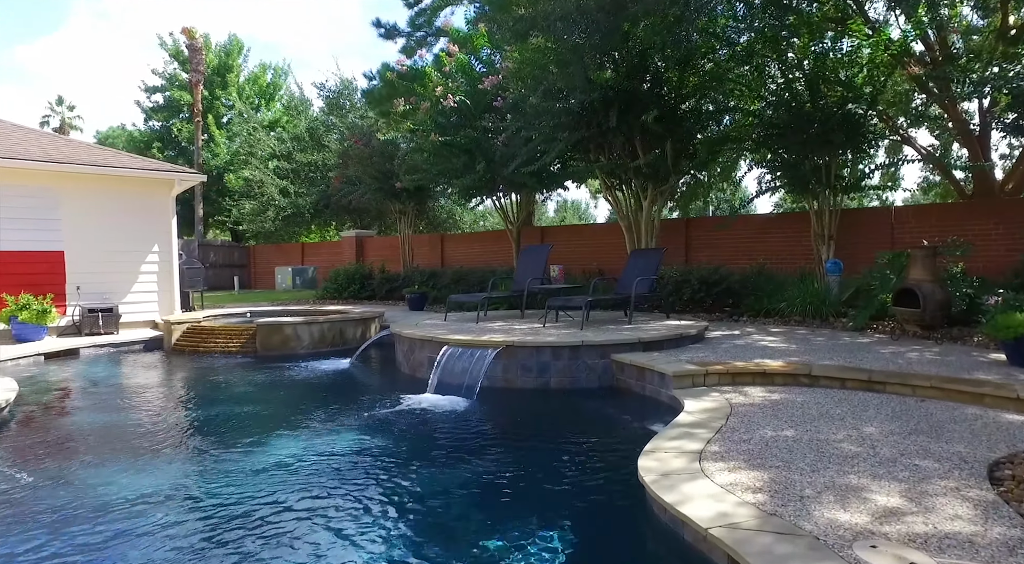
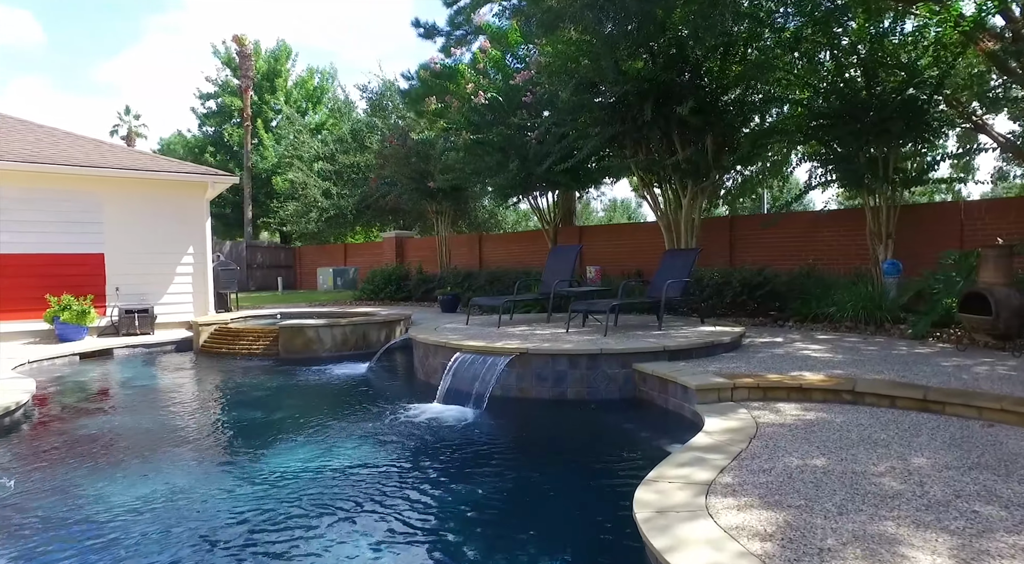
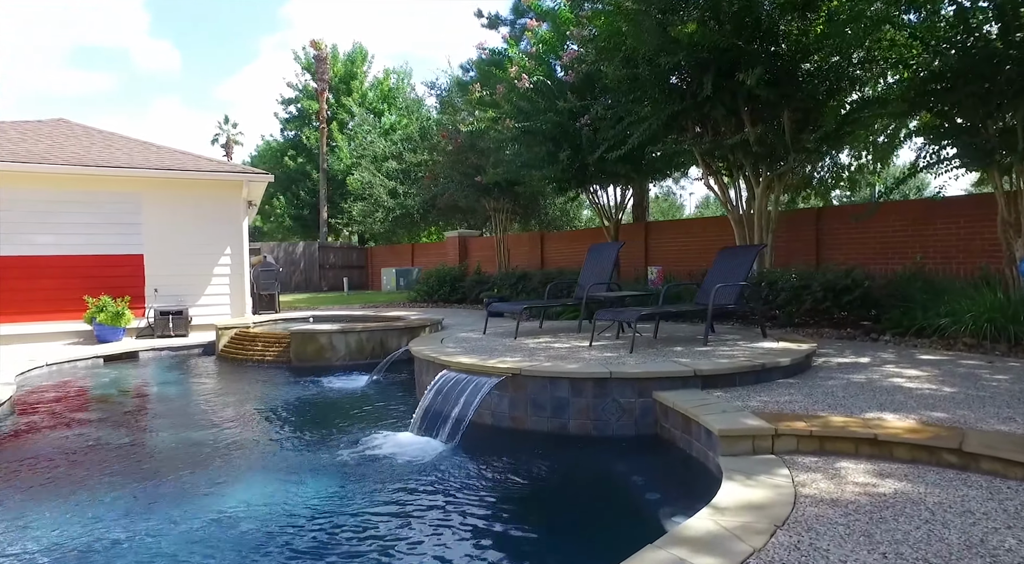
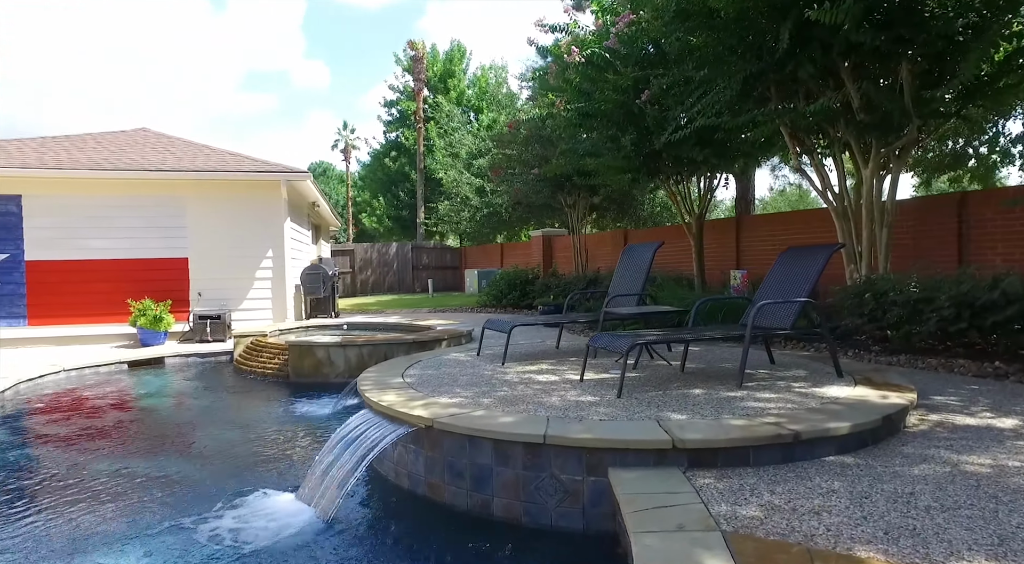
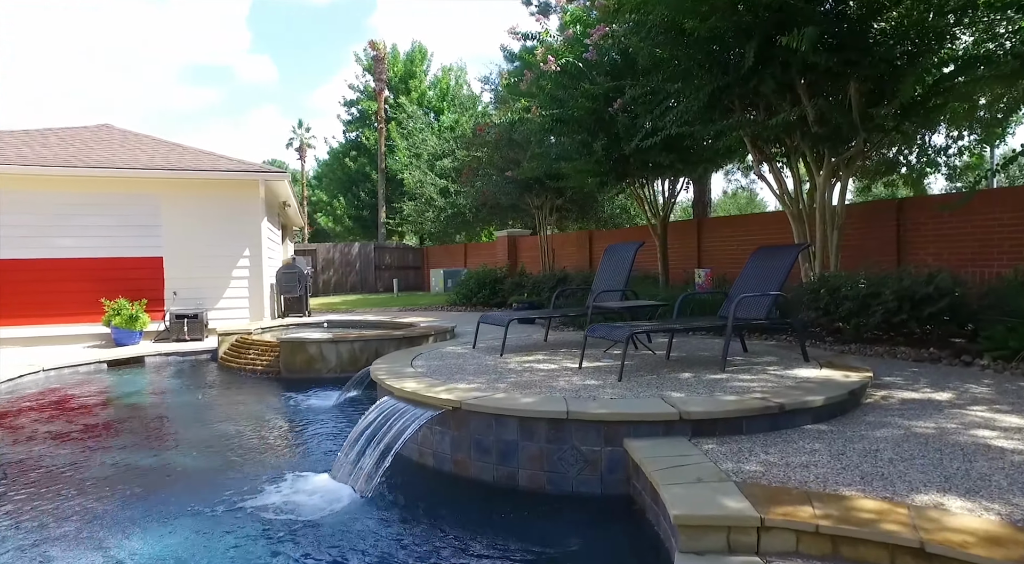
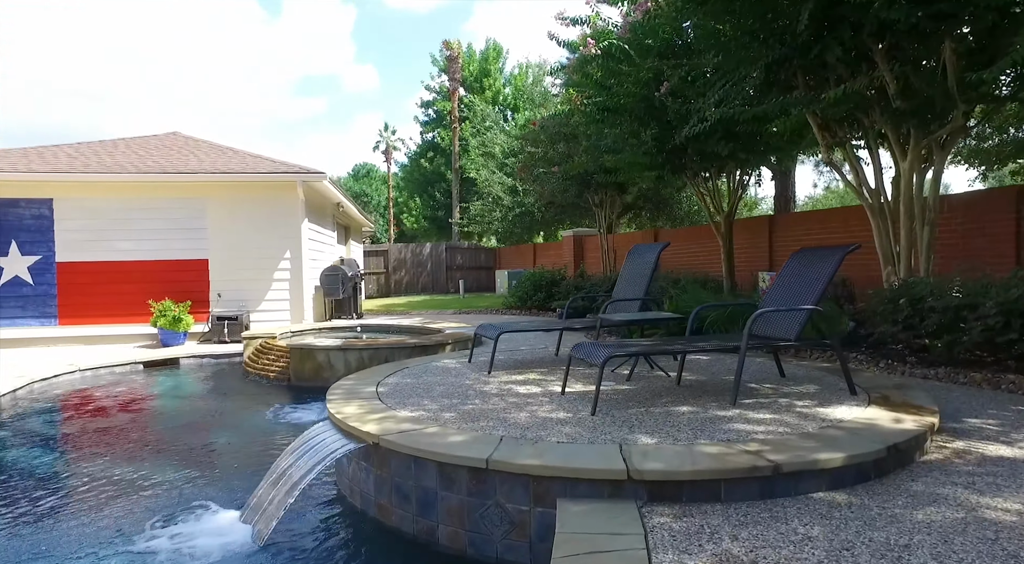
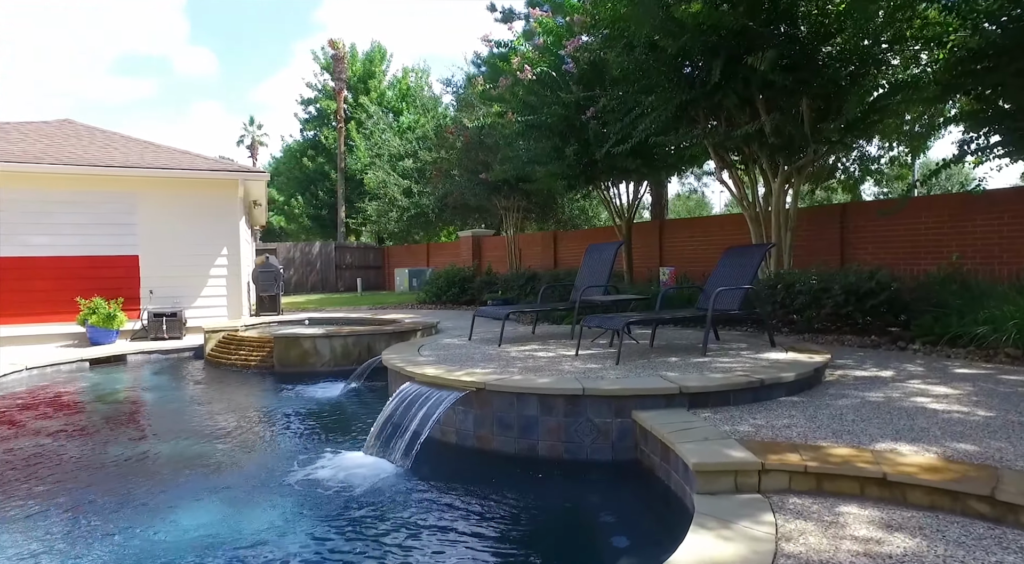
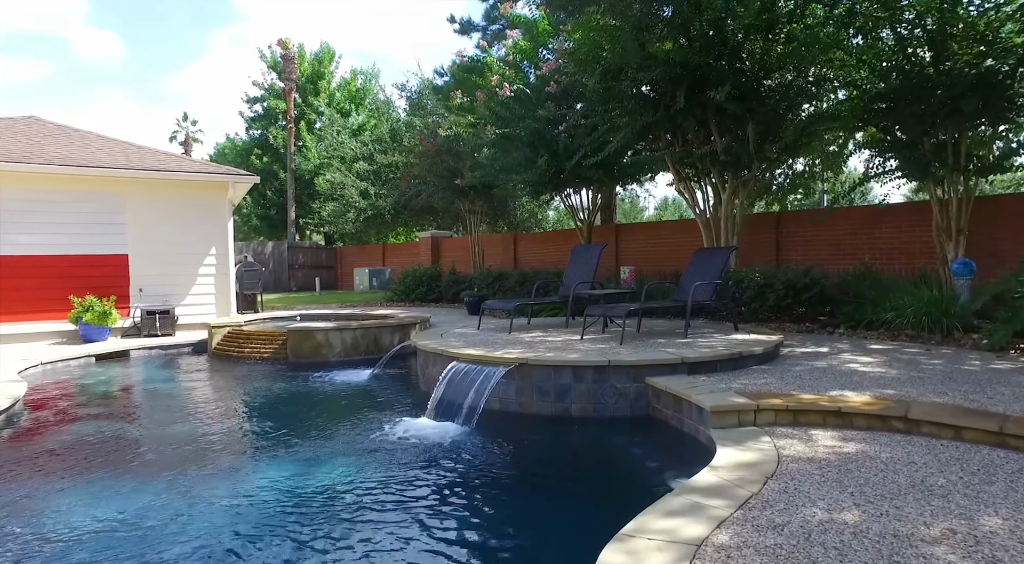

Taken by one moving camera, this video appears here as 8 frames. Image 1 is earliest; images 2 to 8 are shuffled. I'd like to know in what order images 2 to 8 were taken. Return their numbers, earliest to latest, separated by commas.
2, 8, 3, 7, 5, 4, 6
